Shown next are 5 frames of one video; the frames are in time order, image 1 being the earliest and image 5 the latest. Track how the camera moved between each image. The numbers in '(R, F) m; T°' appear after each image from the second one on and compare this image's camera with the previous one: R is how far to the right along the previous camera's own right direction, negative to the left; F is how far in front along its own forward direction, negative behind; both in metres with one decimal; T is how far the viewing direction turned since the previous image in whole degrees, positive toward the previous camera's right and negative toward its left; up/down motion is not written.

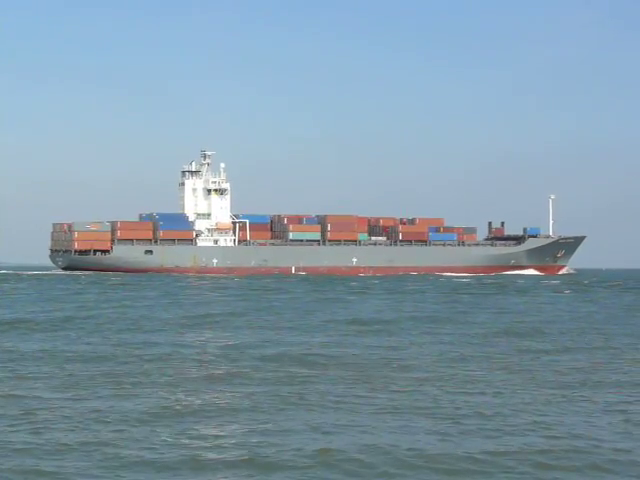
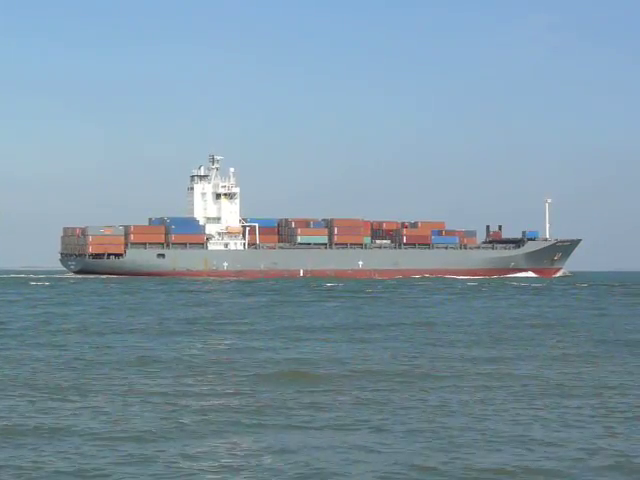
(-1.0, -0.5) m; +1°
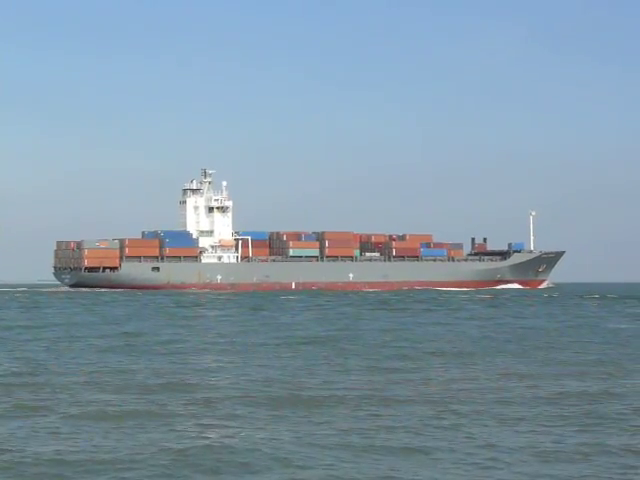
(-0.6, -0.4) m; +2°
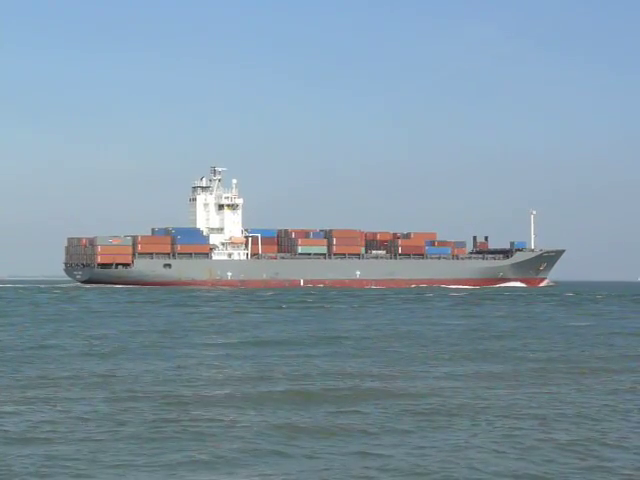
(-0.9, -0.2) m; +1°
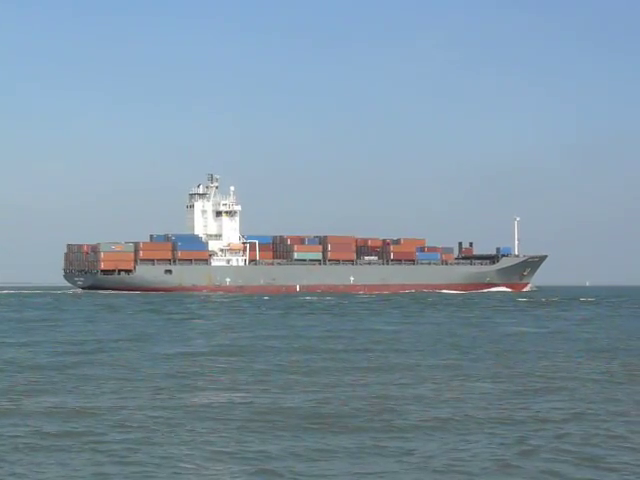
(-1.2, -0.5) m; +2°
